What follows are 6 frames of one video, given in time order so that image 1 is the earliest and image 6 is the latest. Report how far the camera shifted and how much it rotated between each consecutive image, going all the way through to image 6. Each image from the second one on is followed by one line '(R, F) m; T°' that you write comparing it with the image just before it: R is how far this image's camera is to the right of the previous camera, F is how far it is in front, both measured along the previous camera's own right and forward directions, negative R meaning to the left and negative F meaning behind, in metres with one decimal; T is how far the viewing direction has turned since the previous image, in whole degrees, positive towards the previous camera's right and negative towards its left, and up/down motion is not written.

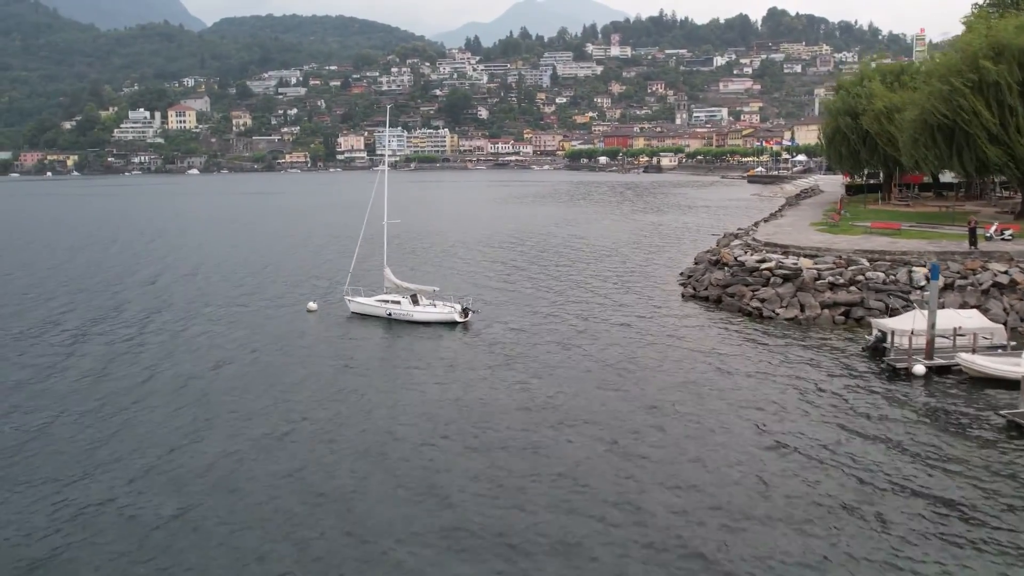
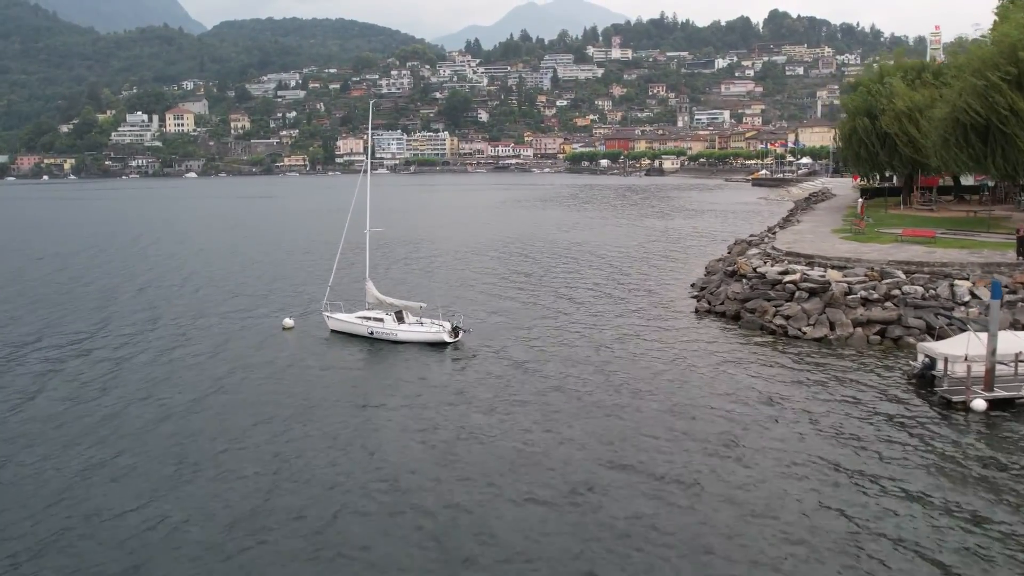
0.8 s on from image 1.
(+0.1, +3.2) m; 0°
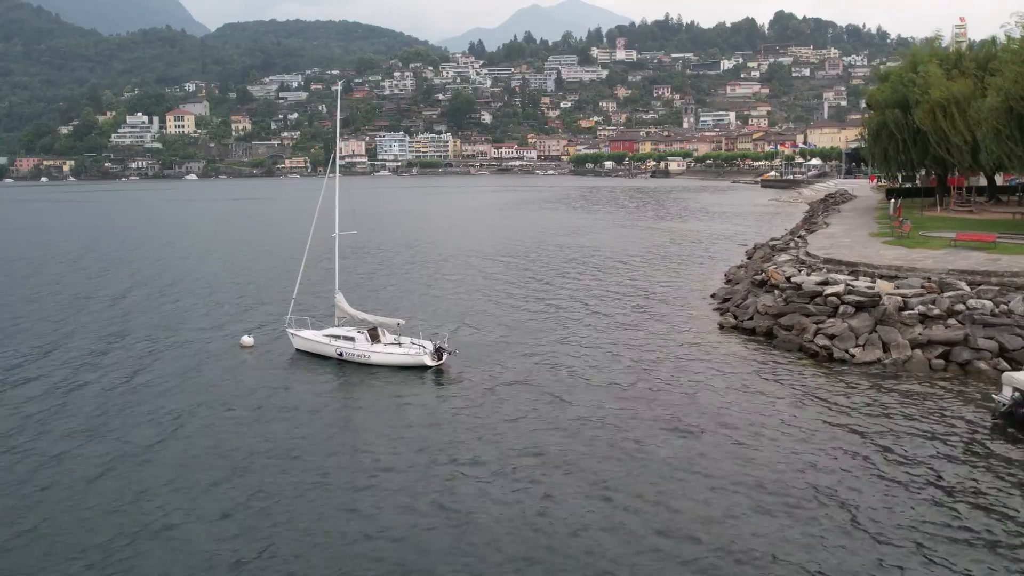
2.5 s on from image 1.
(+0.3, +4.3) m; 0°
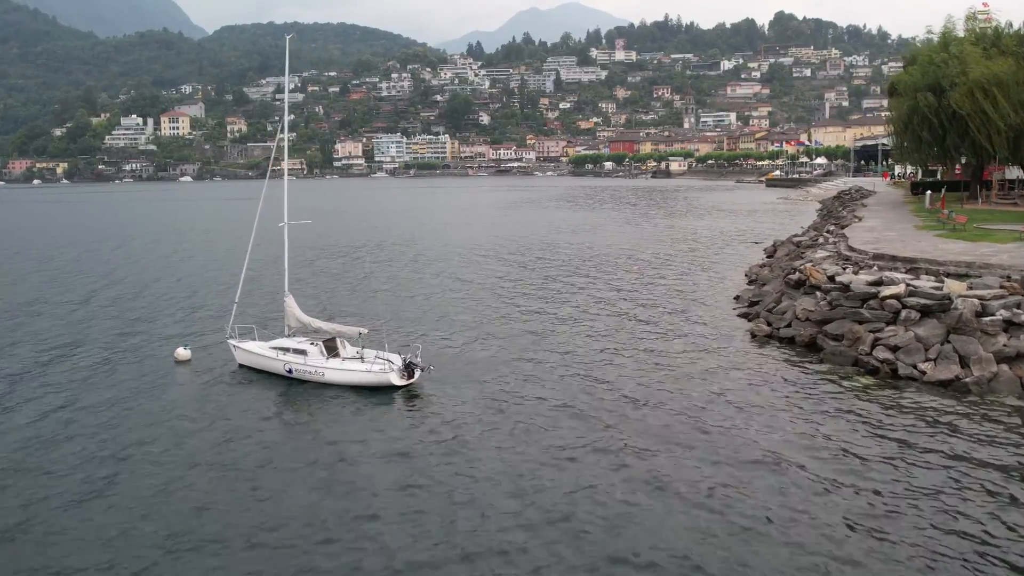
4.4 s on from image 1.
(+0.2, +4.5) m; 0°
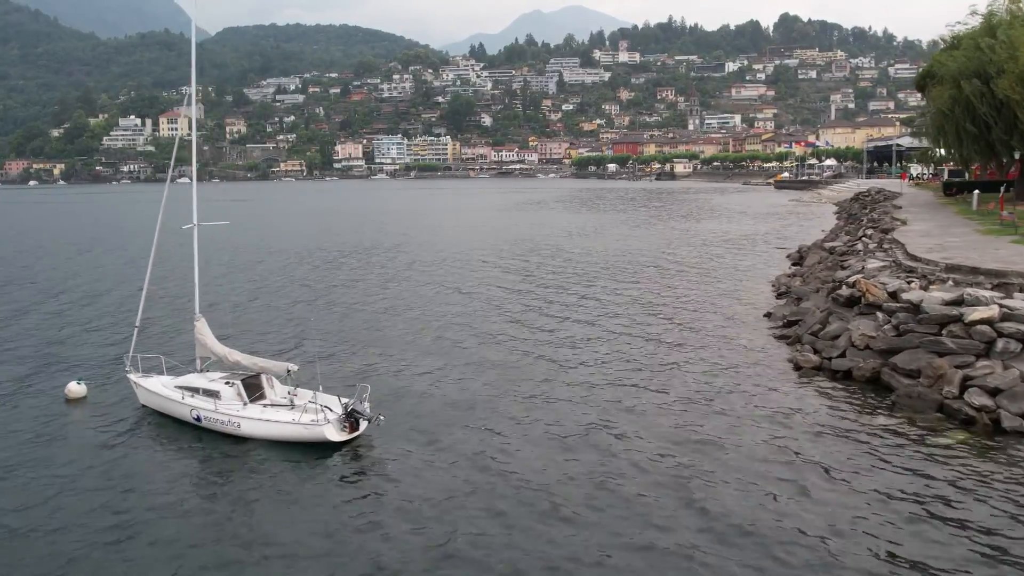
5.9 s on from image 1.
(+0.4, +4.7) m; 0°
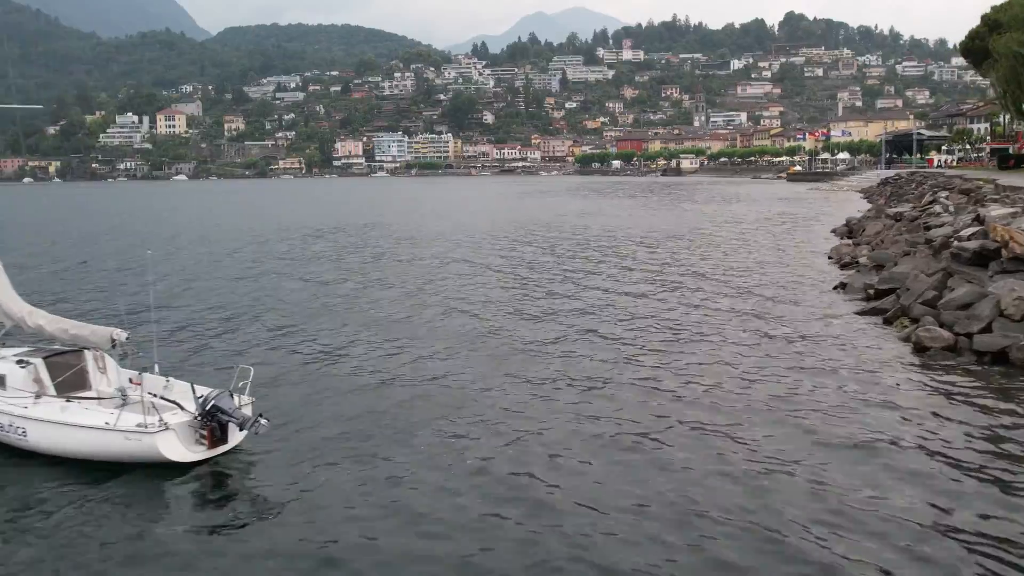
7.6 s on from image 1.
(+0.2, +5.9) m; 0°
